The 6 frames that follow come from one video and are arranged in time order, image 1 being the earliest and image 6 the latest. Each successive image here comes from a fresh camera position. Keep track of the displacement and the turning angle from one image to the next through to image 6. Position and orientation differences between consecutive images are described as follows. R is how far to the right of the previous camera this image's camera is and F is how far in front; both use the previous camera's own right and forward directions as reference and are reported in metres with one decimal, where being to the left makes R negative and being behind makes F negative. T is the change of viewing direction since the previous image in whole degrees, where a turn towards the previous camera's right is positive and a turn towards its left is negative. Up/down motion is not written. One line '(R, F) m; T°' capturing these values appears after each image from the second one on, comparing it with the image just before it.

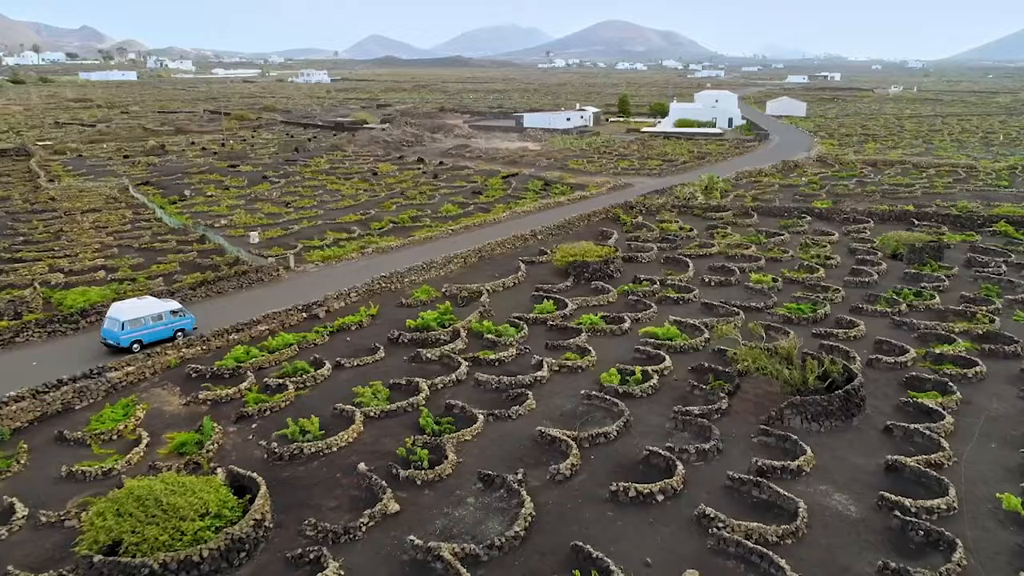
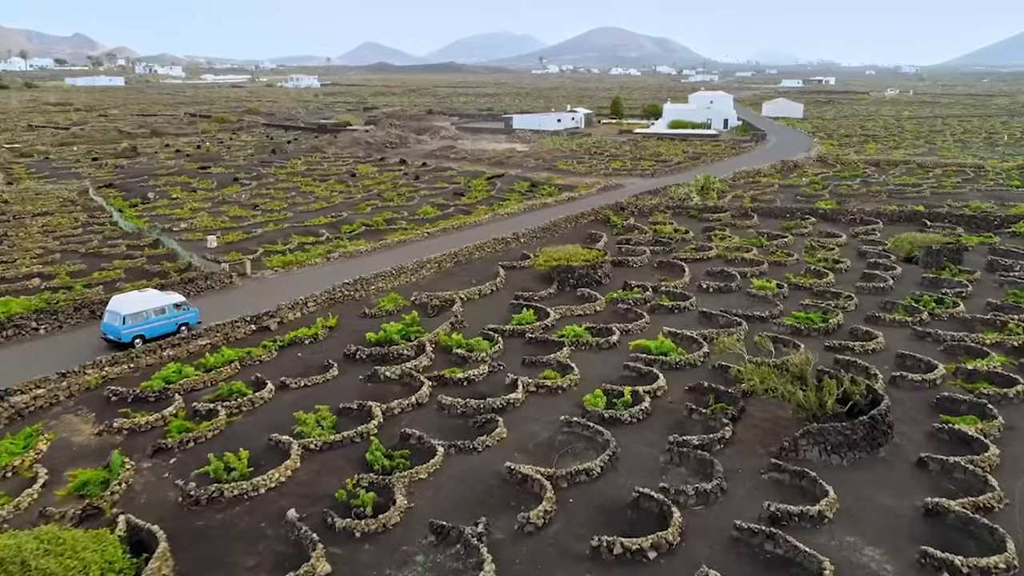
(+0.9, +4.5) m; 0°
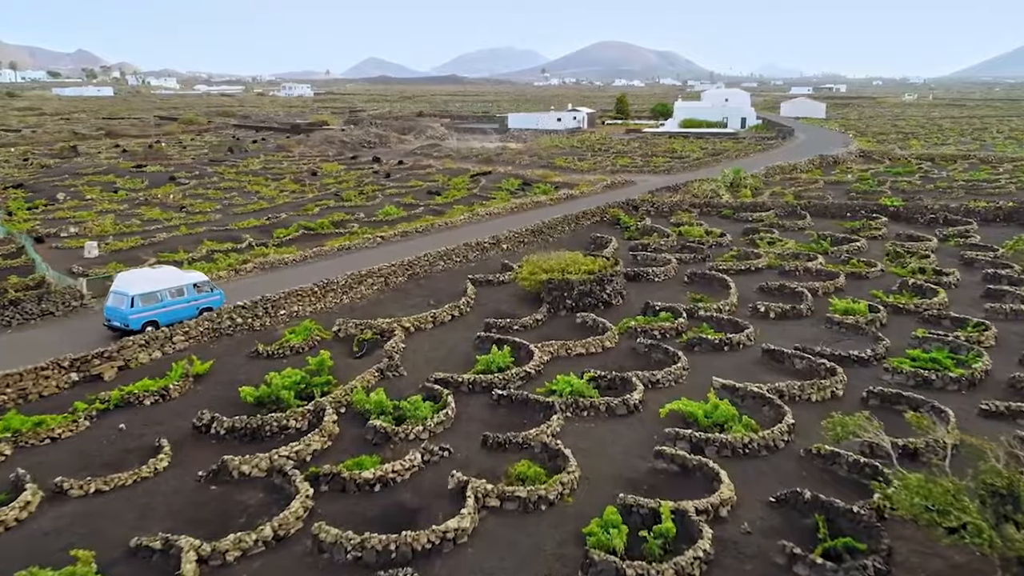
(+1.2, +13.2) m; 0°
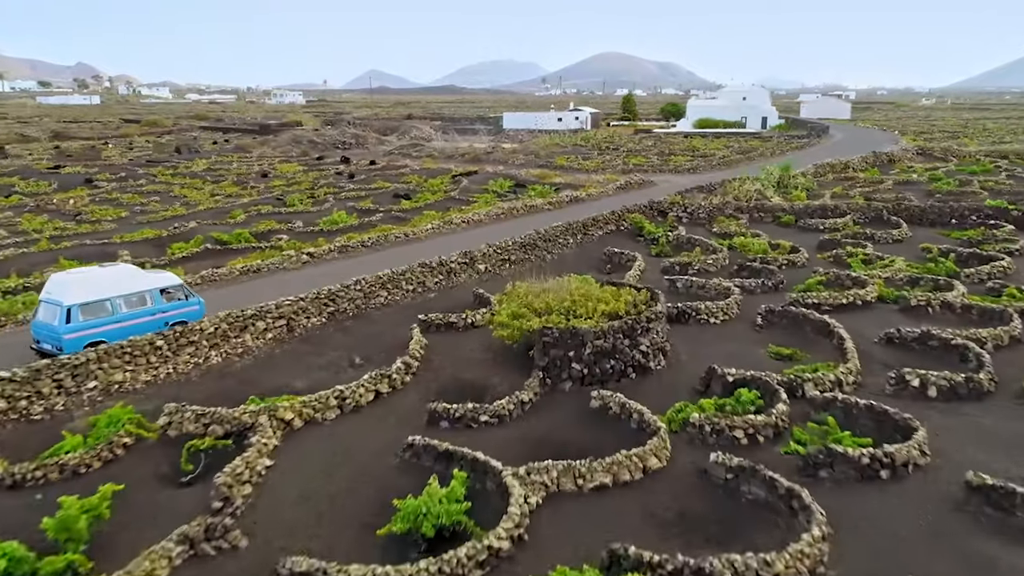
(+0.7, +12.3) m; 0°
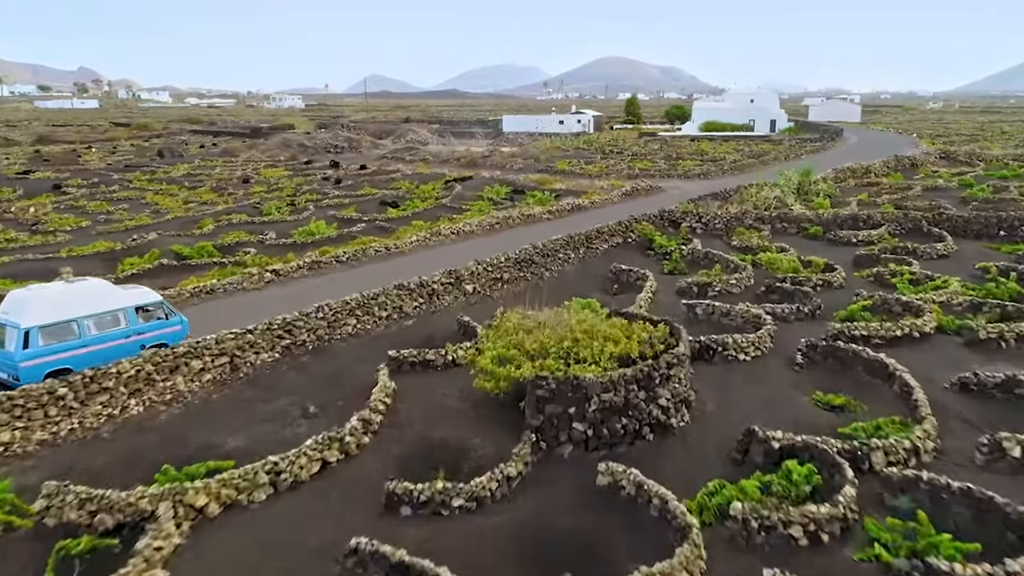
(+0.3, +3.7) m; 0°
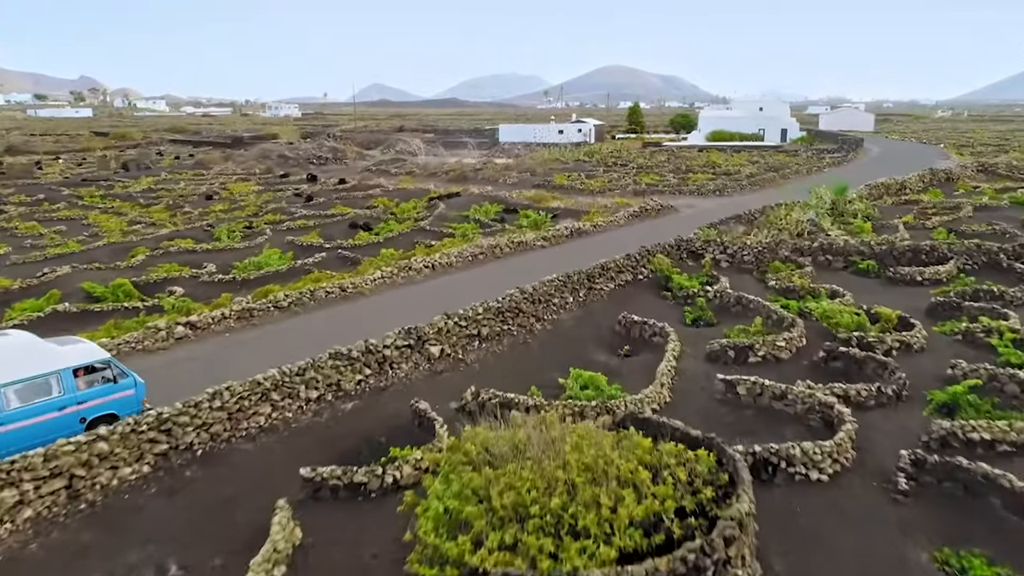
(+0.5, +5.7) m; 0°
